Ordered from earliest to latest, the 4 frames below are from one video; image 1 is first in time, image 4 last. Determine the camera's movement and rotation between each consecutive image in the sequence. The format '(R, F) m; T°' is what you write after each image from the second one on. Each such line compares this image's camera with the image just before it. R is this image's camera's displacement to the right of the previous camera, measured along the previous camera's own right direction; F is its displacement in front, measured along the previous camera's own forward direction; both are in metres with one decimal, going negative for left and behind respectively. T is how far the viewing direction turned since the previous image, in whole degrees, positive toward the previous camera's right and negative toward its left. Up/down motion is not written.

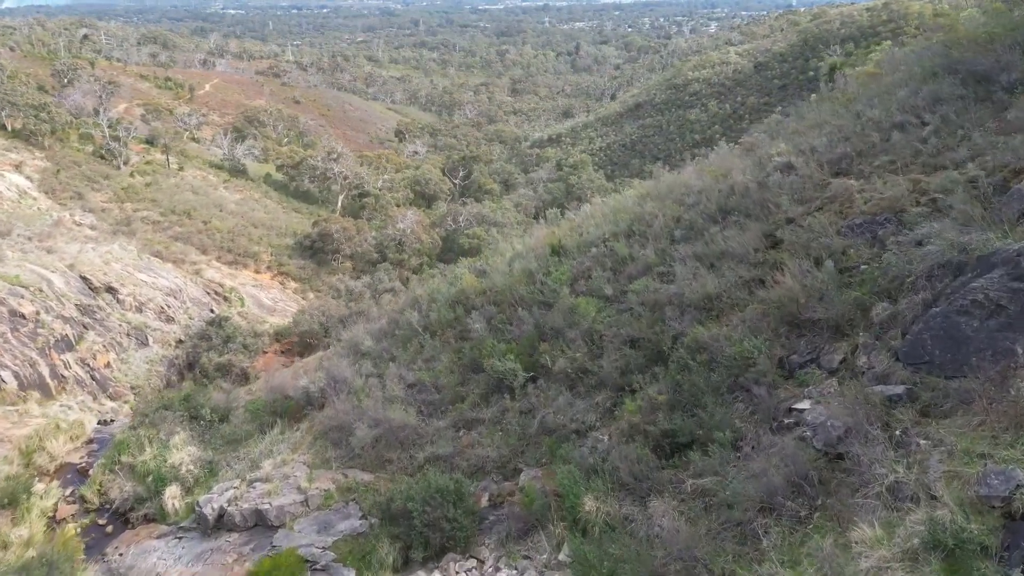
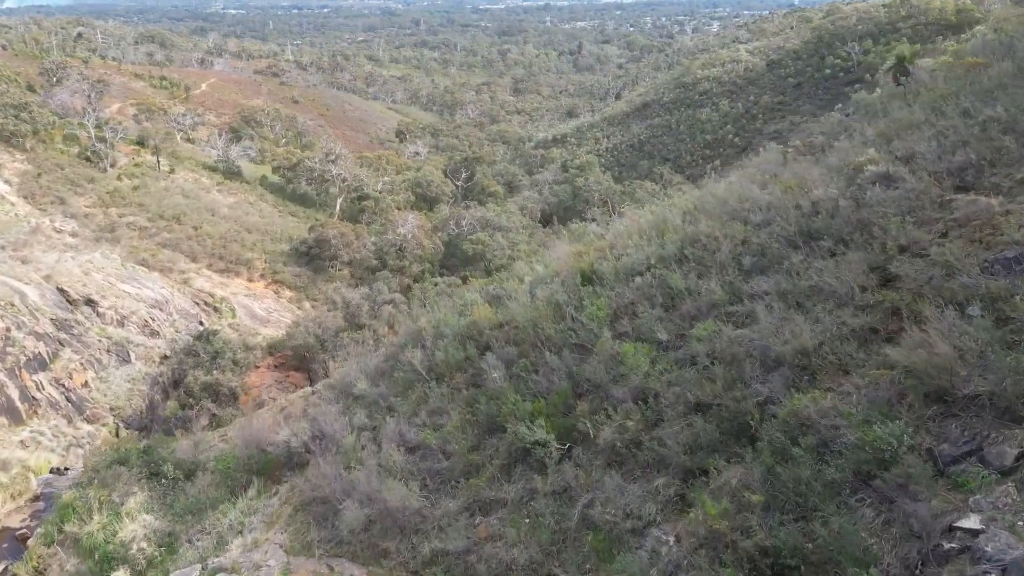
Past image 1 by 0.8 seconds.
(-0.2, +1.4) m; 0°
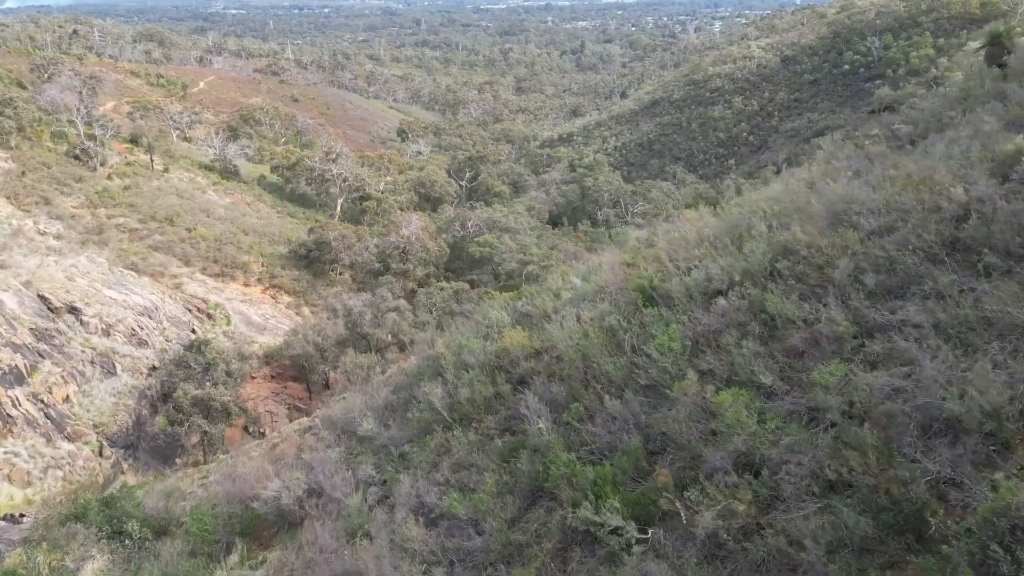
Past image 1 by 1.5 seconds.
(-0.3, +1.2) m; 0°
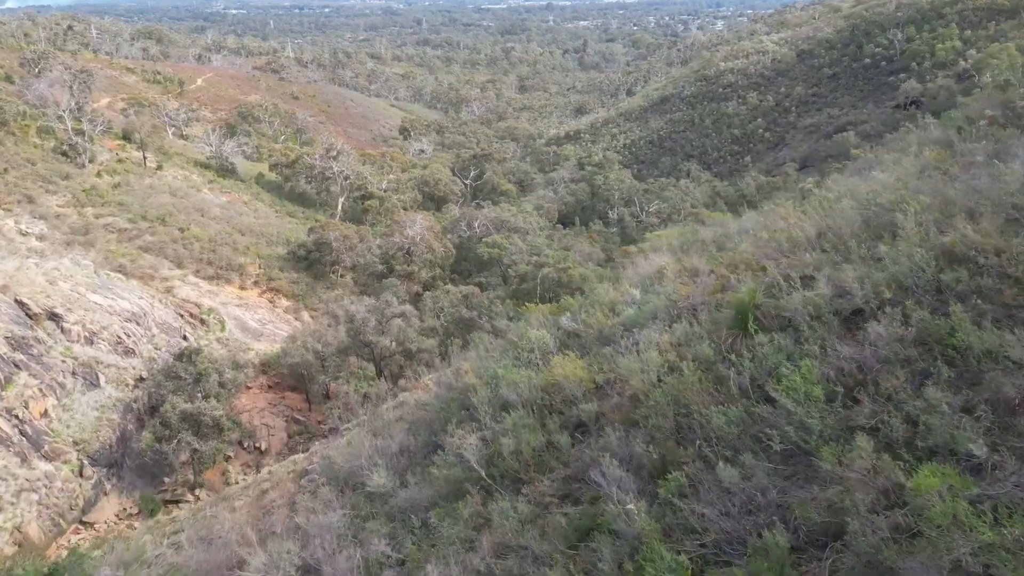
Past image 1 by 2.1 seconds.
(-0.3, +1.3) m; 0°
